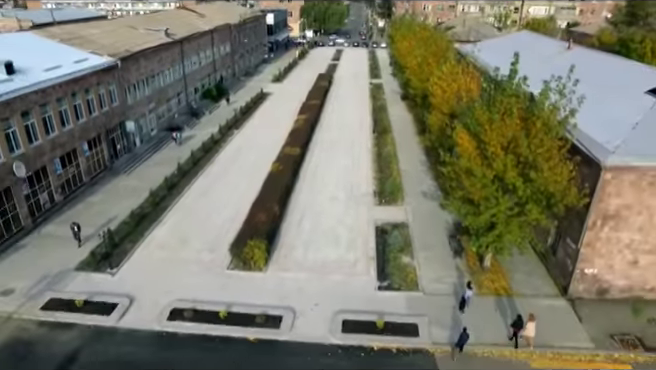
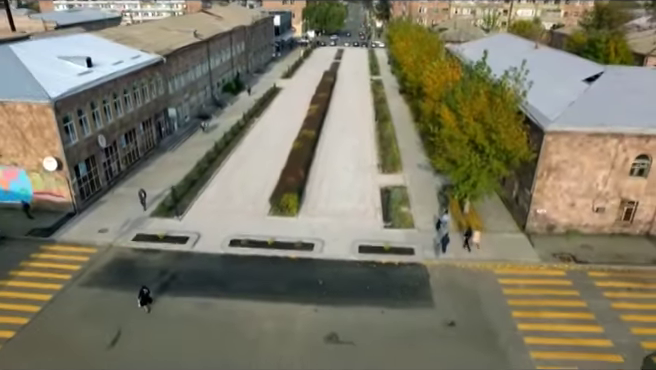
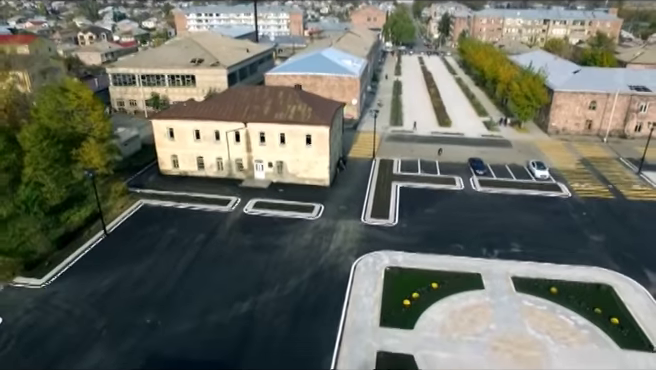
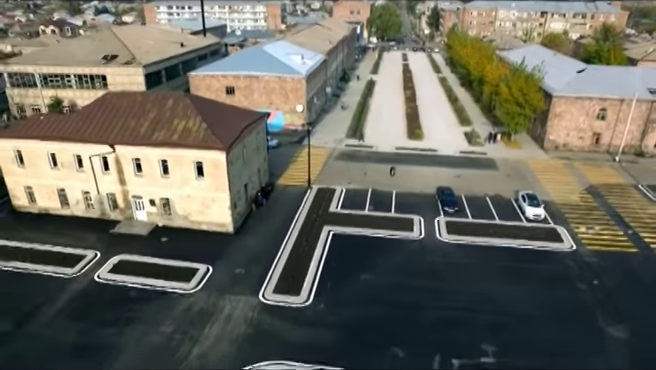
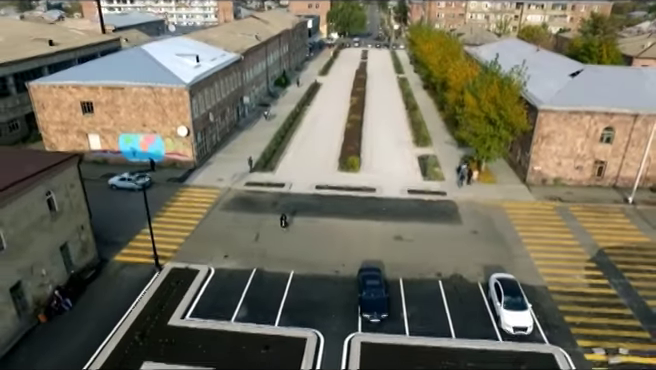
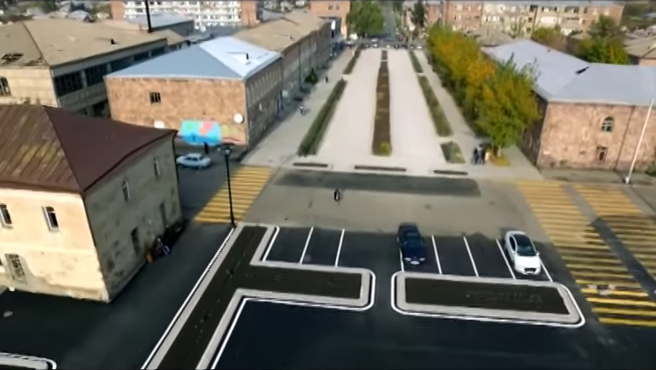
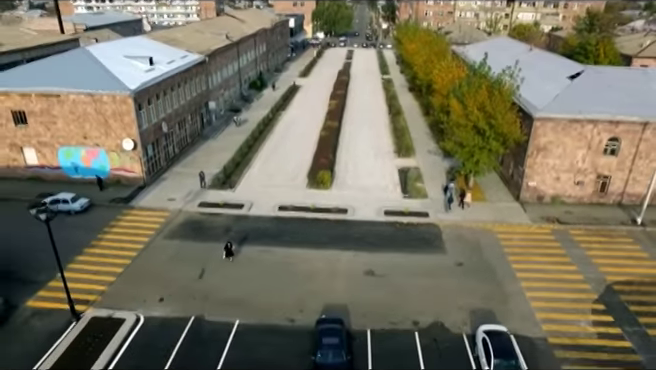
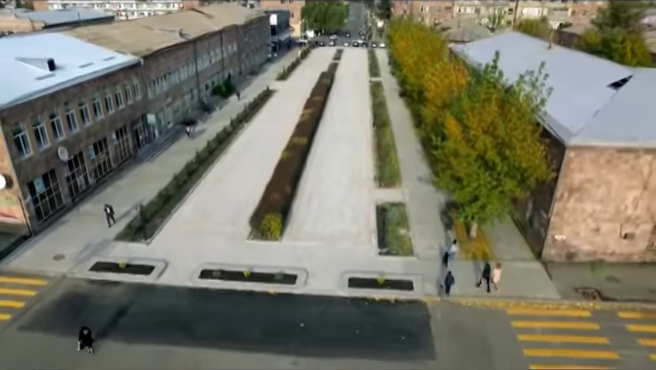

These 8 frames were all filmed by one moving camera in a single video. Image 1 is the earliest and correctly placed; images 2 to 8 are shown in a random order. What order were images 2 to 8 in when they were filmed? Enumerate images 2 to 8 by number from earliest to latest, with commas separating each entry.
8, 2, 7, 5, 6, 4, 3
